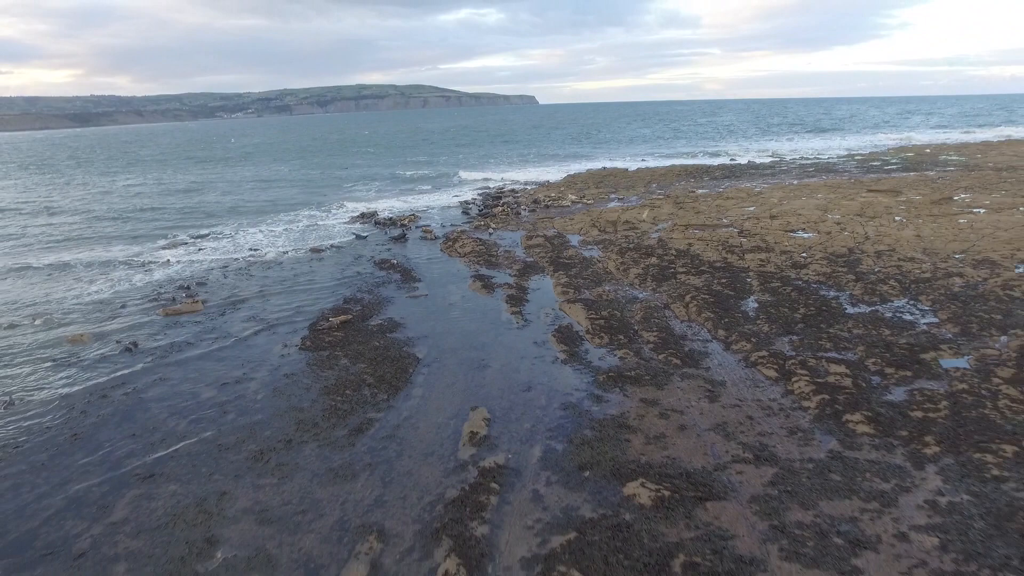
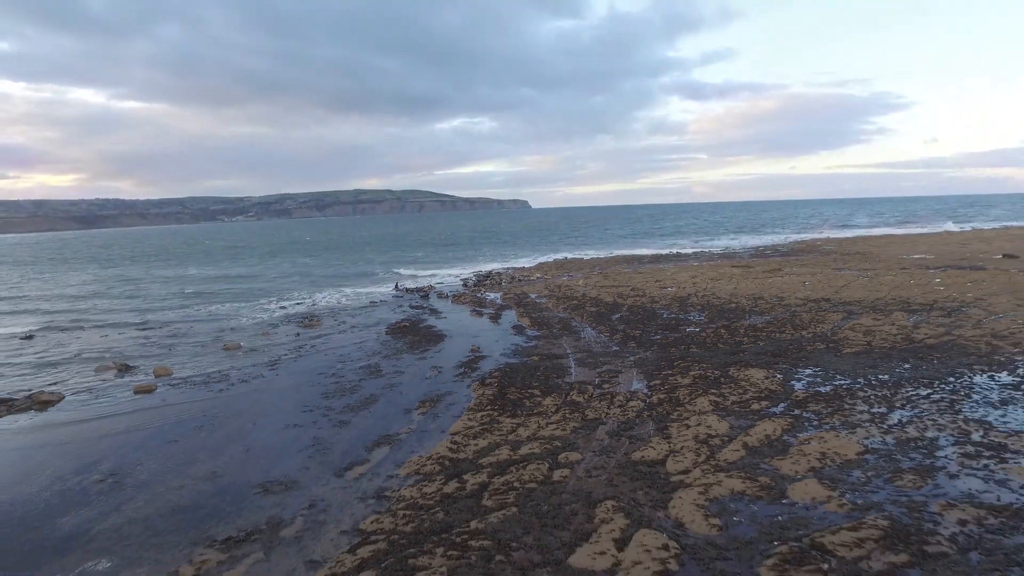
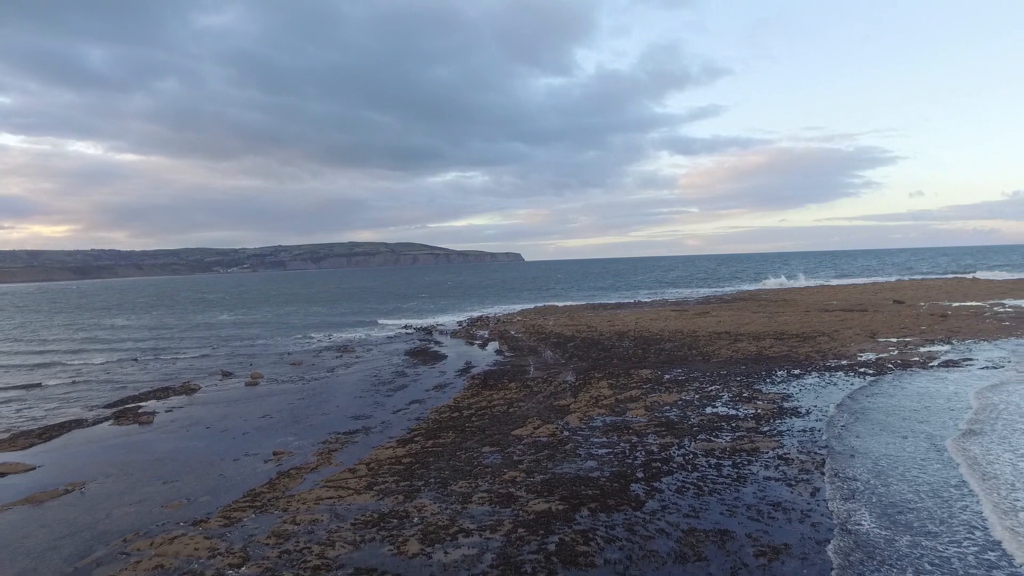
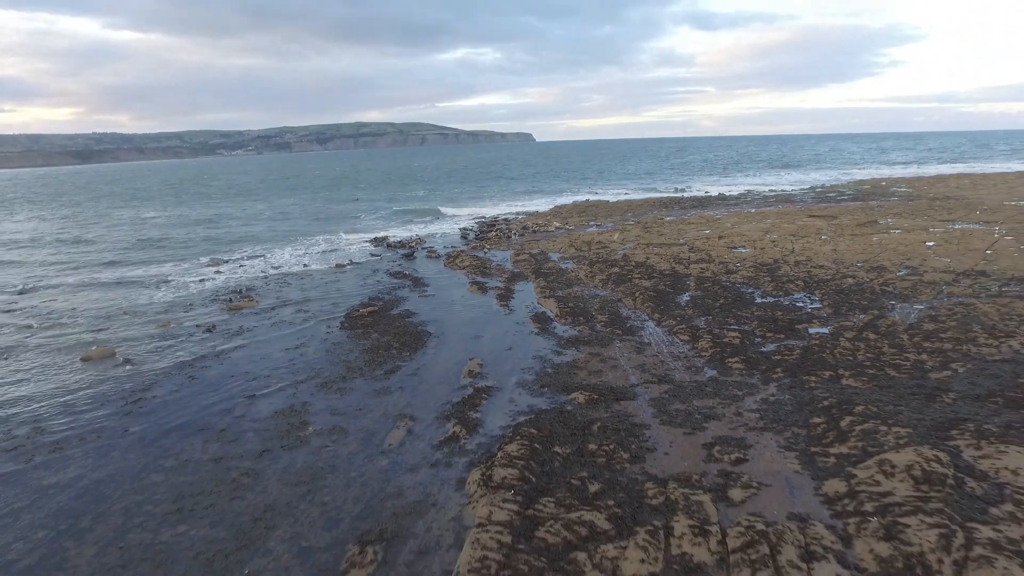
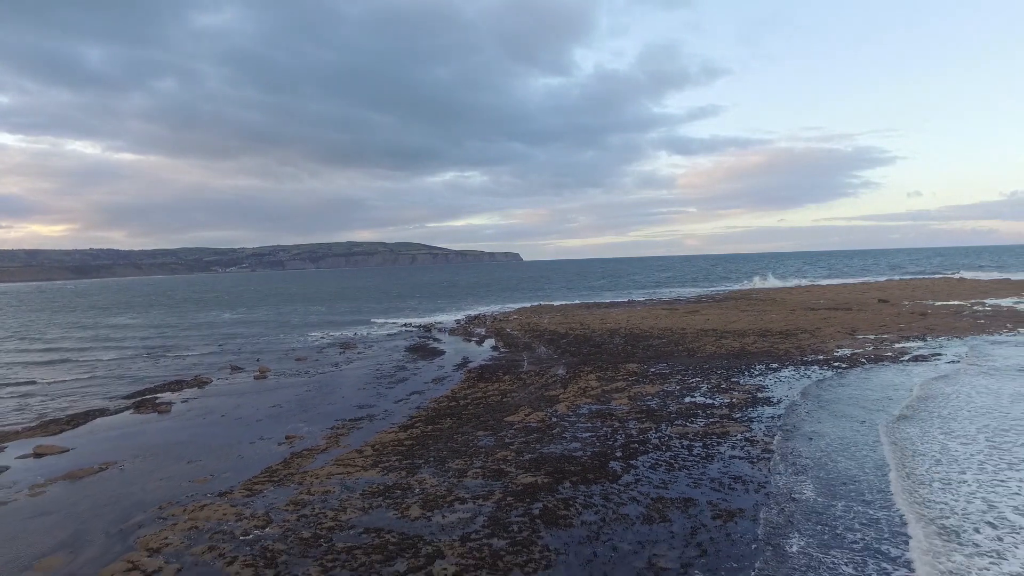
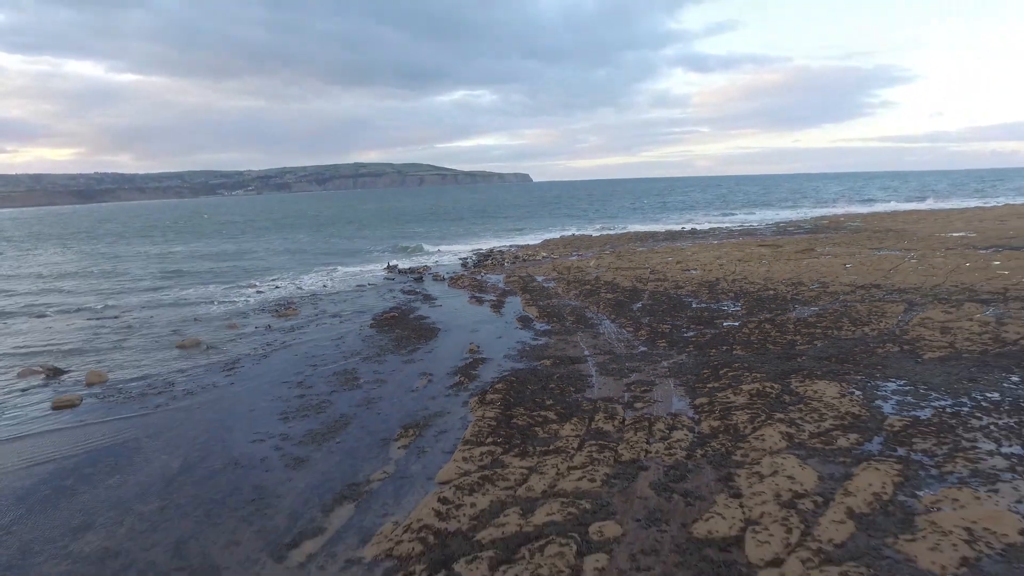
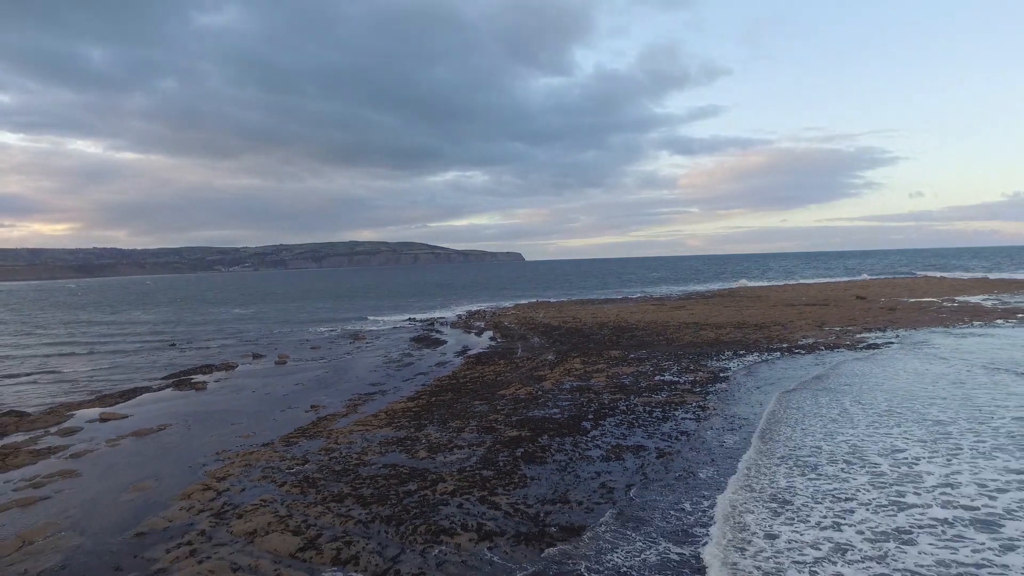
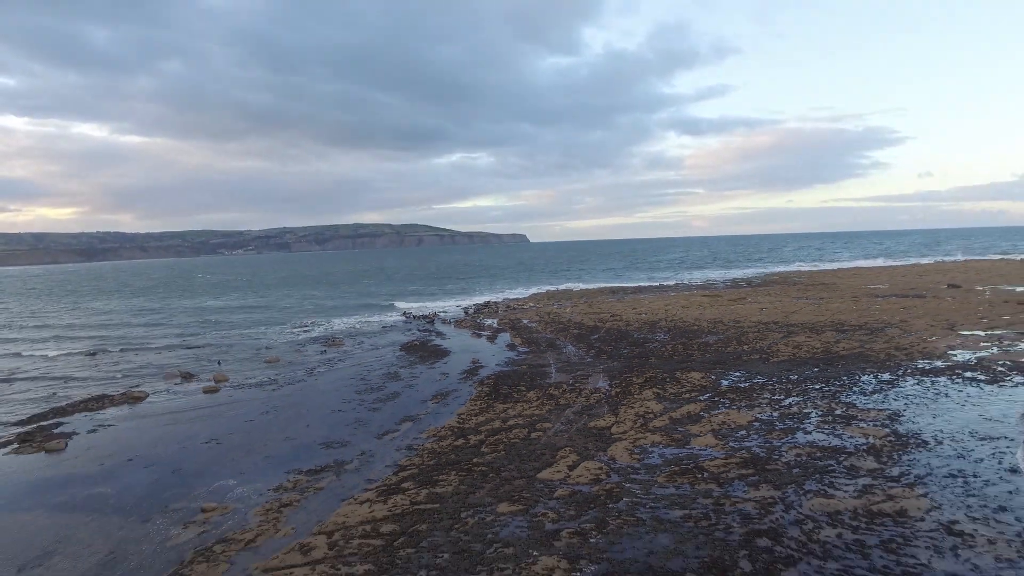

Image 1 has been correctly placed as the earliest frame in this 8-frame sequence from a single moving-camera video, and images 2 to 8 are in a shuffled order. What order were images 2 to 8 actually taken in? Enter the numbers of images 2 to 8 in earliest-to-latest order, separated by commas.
4, 6, 2, 8, 3, 5, 7
